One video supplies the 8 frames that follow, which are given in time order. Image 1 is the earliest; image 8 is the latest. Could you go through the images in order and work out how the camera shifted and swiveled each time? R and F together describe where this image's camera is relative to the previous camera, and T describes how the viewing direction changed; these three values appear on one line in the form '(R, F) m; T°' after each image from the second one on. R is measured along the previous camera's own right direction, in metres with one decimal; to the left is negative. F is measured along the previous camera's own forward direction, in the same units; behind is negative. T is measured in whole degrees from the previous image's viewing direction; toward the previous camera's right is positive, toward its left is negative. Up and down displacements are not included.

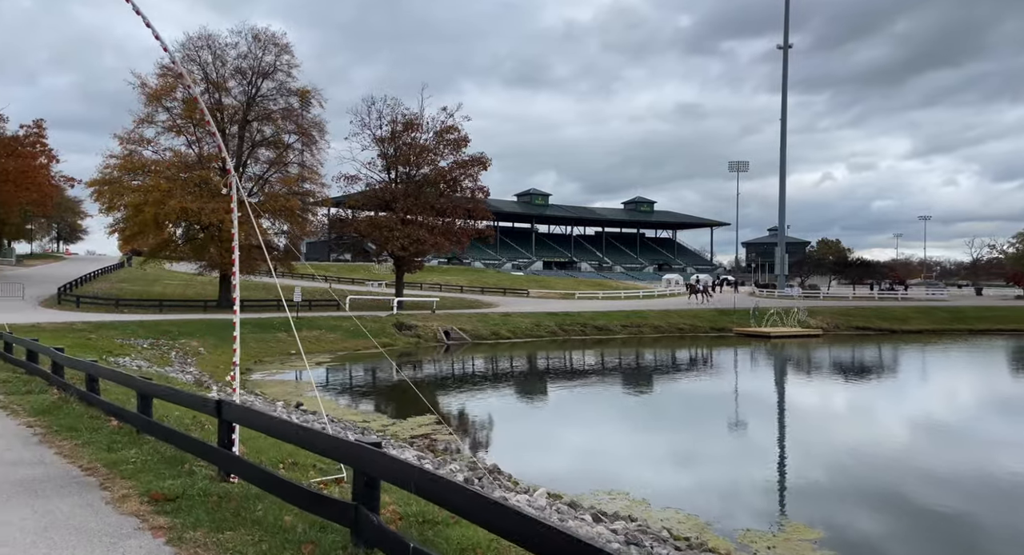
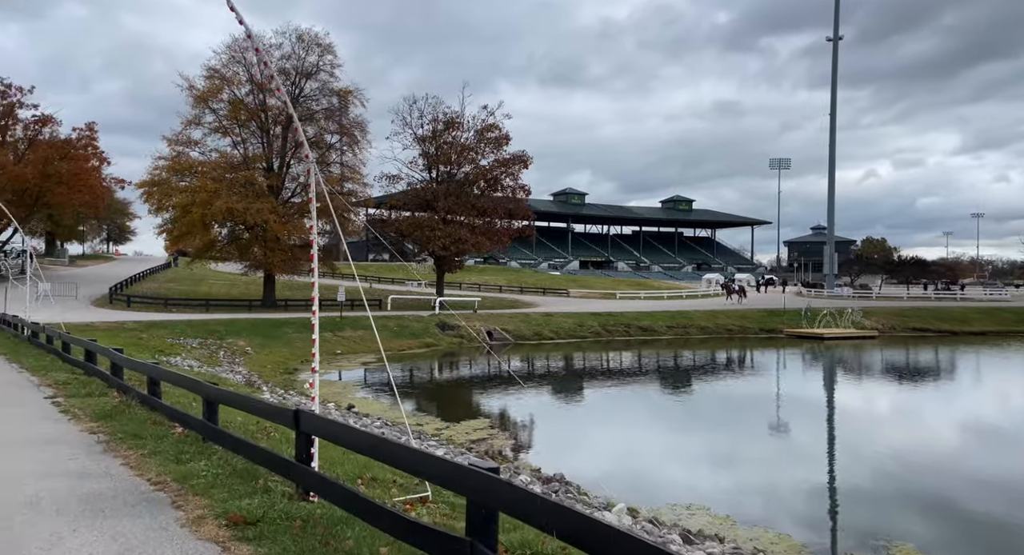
(-0.3, +0.3) m; -2°
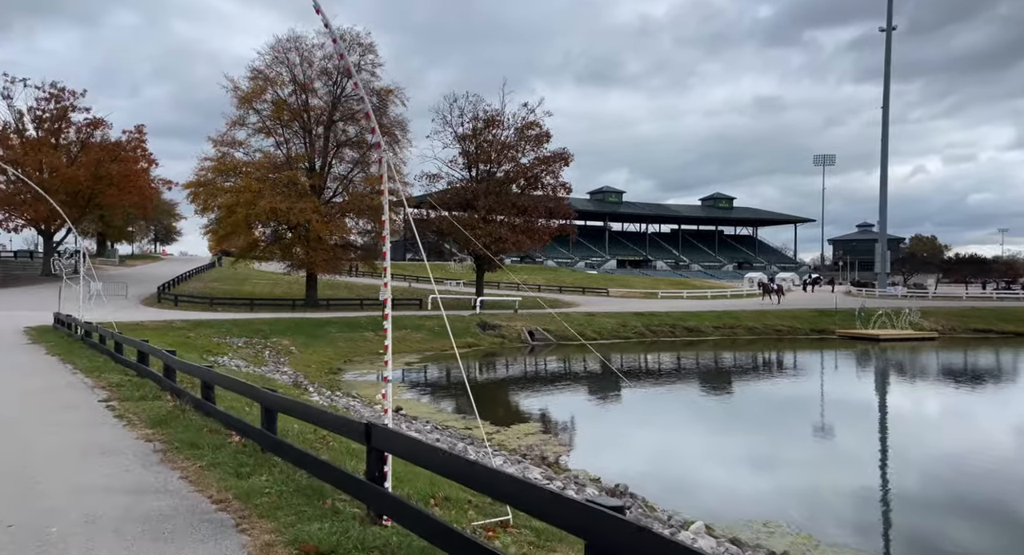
(-0.2, +0.3) m; -2°
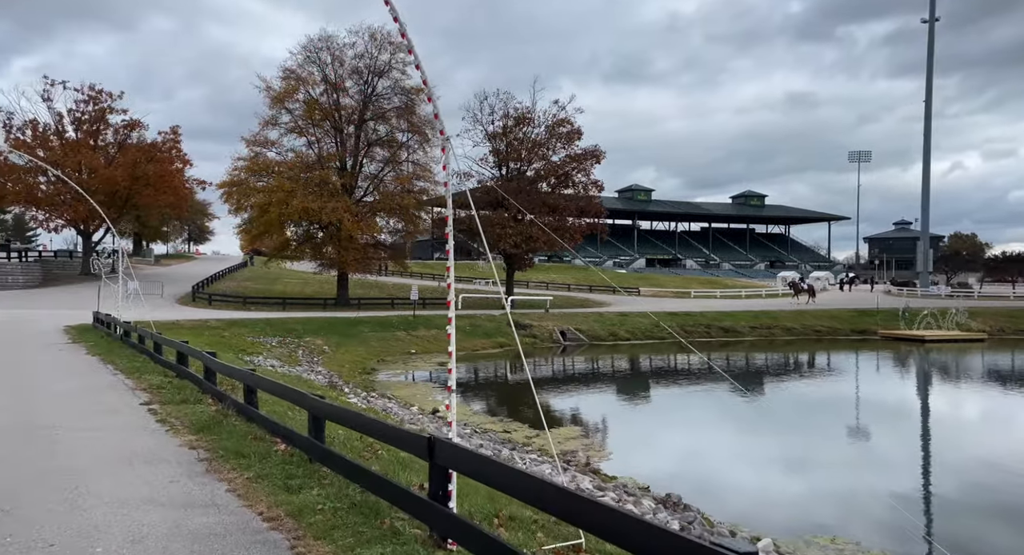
(-0.2, +0.3) m; -2°
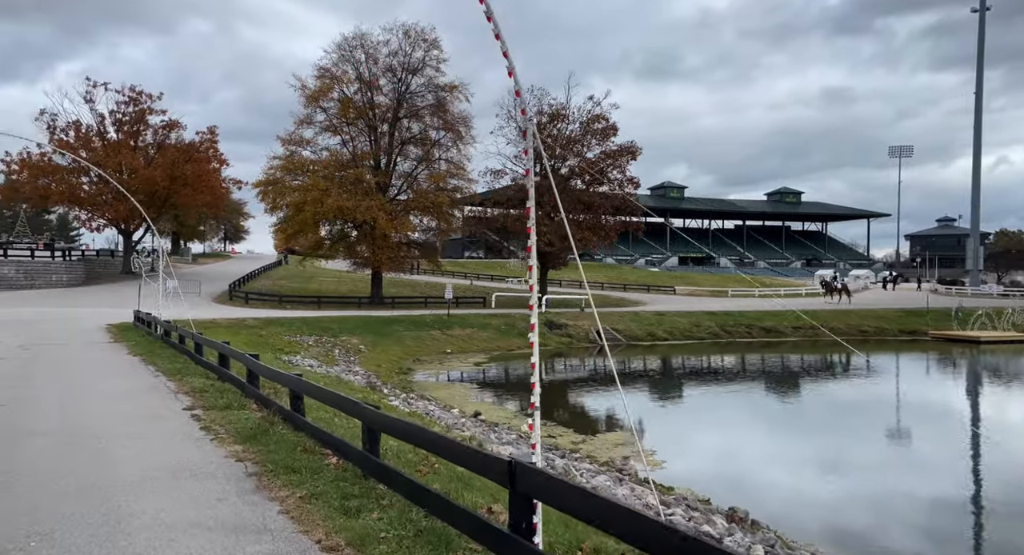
(-0.2, +0.4) m; -2°
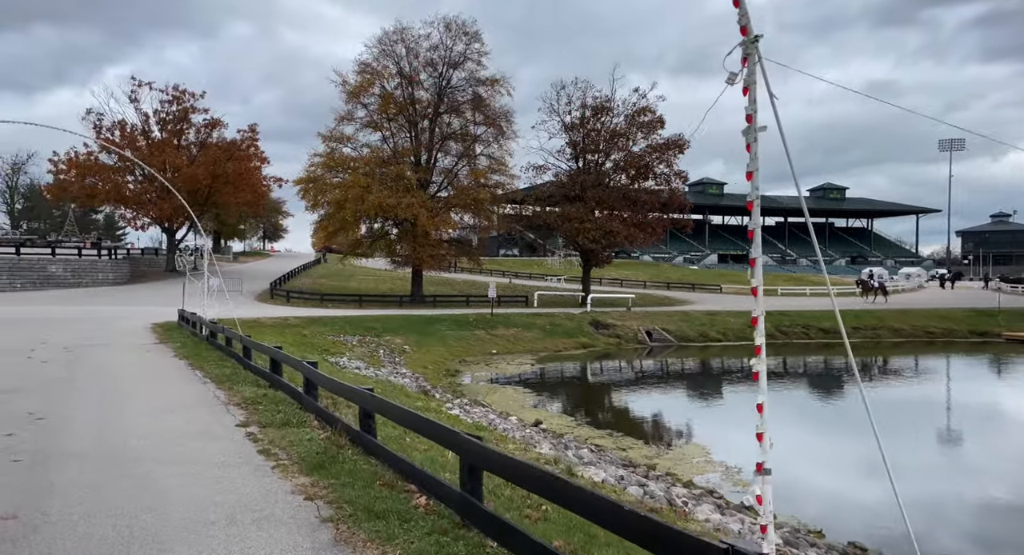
(-0.4, +0.8) m; -2°
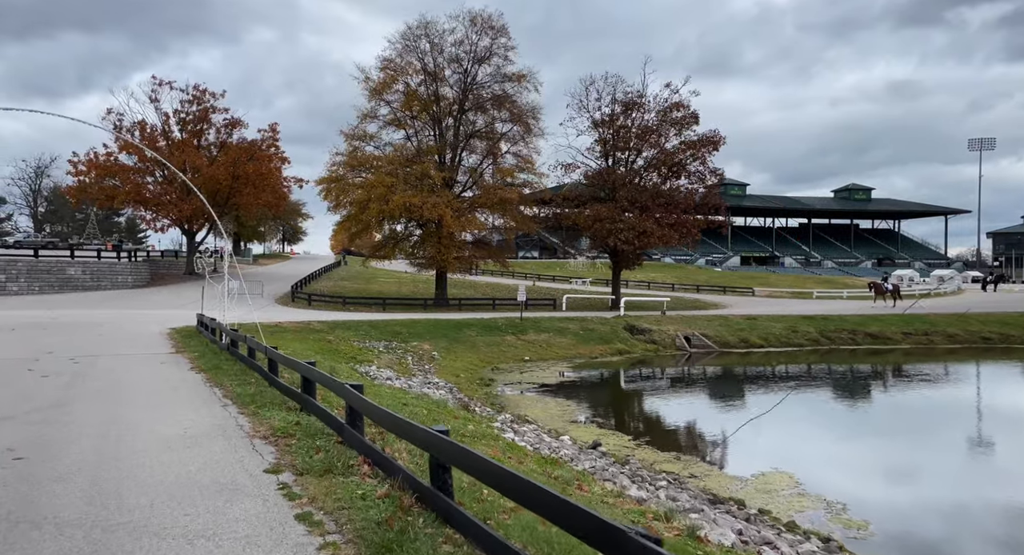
(-0.5, +1.3) m; -1°
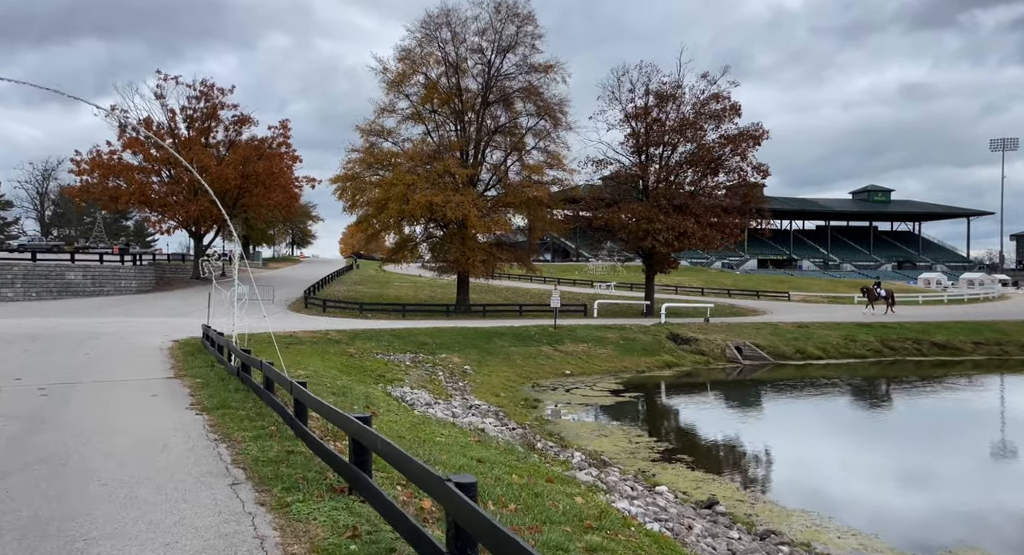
(-0.8, +2.3) m; -1°
